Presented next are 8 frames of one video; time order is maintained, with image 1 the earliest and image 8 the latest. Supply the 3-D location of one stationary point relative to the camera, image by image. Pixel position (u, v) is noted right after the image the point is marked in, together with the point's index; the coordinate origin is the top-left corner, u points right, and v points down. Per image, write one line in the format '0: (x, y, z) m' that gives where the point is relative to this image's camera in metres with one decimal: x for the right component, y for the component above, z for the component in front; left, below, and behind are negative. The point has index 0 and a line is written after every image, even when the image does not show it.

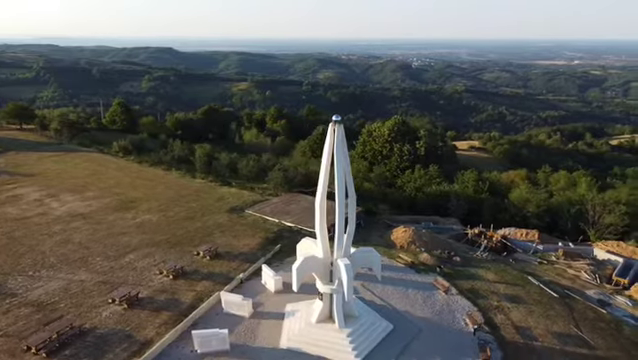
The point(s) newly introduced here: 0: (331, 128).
0: (+0.4, +1.7, +17.1) m
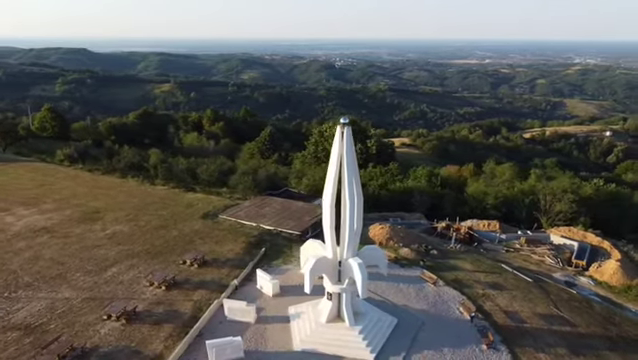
0: (+0.7, +1.7, +17.4) m
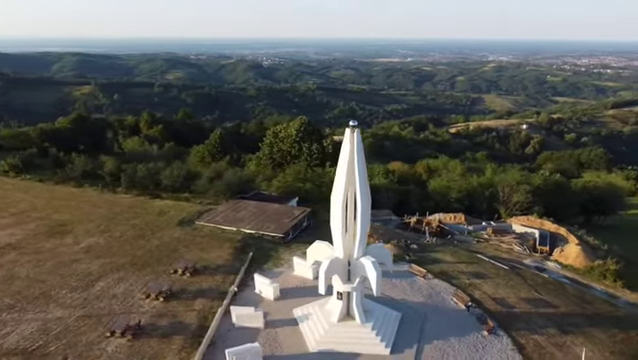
0: (+1.1, +1.6, +17.8) m
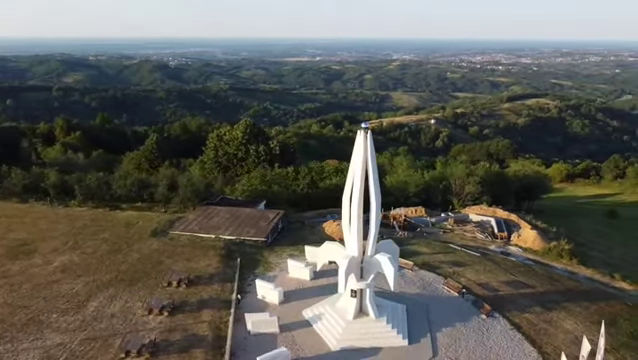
0: (+1.6, +1.6, +18.3) m
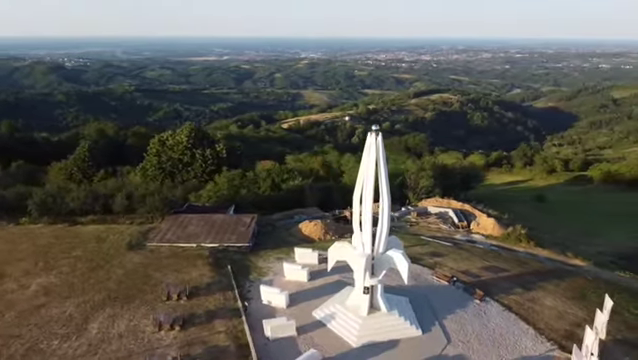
0: (+2.0, +1.6, +18.9) m
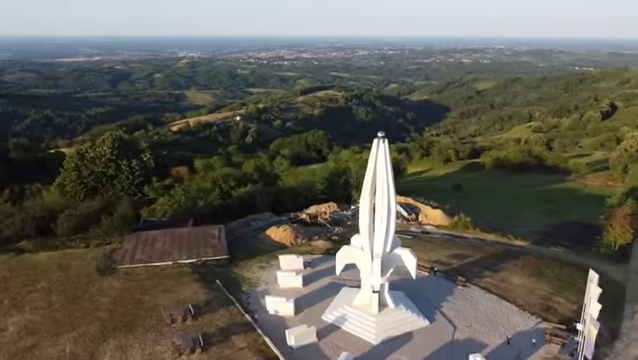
0: (+2.4, +1.4, +19.9) m
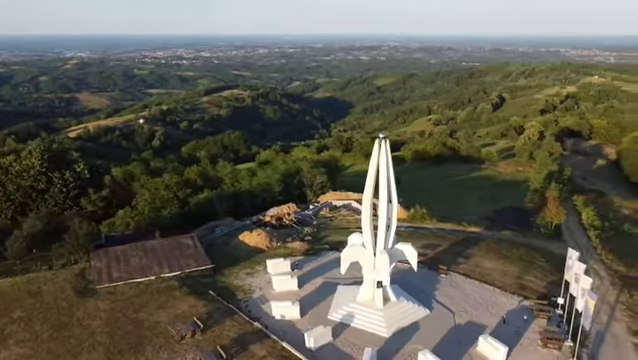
0: (+2.5, +1.5, +20.6) m
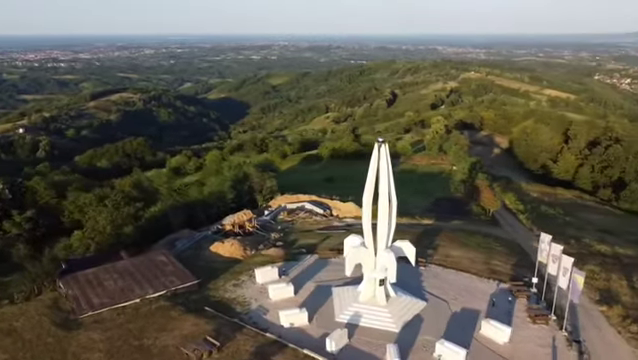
0: (+2.6, +1.4, +21.4) m
